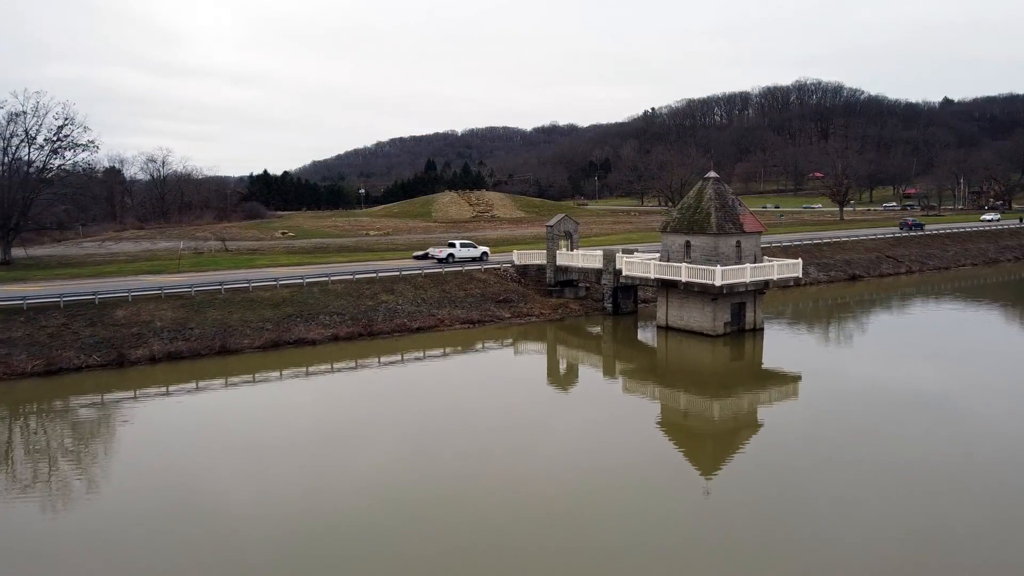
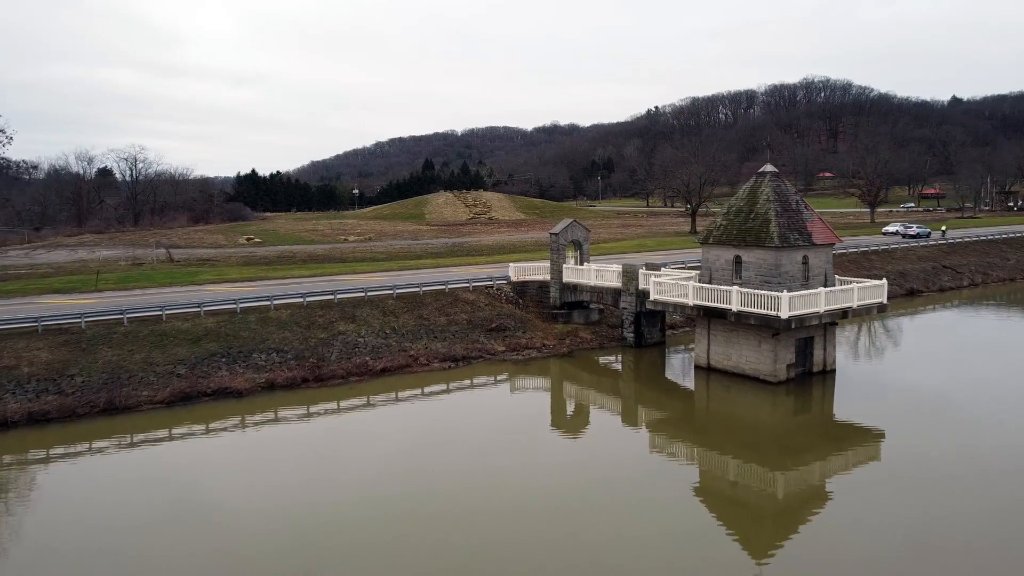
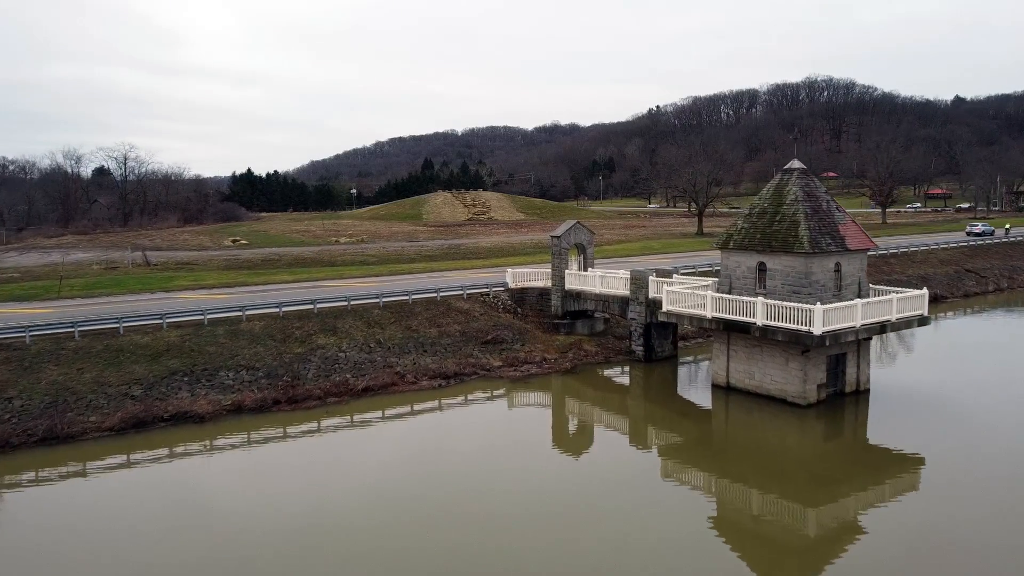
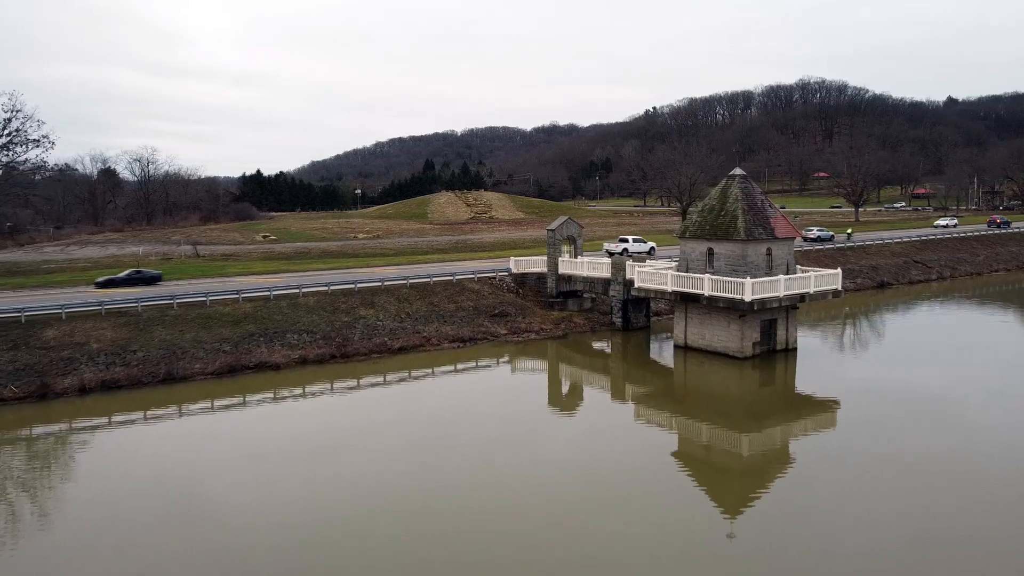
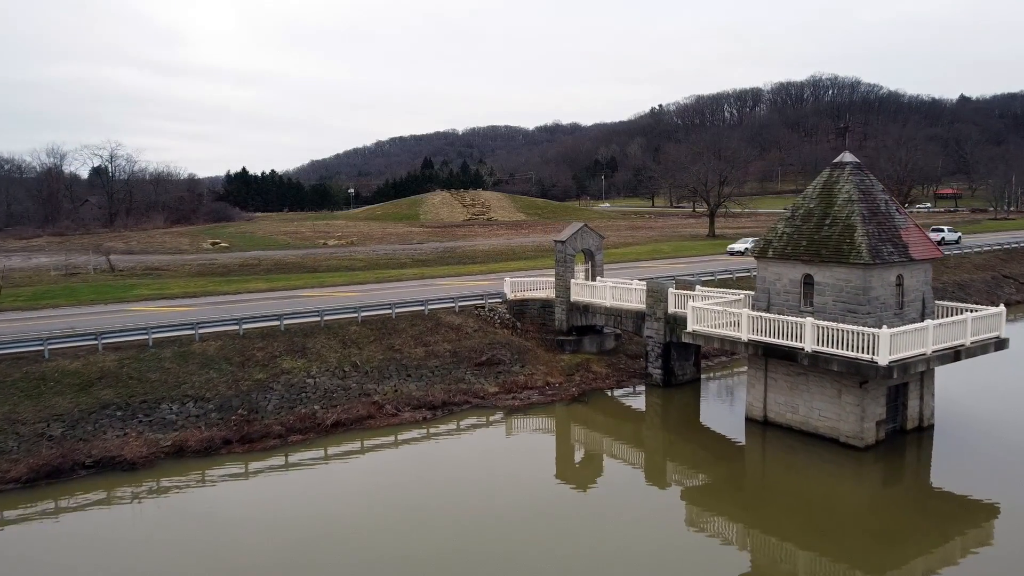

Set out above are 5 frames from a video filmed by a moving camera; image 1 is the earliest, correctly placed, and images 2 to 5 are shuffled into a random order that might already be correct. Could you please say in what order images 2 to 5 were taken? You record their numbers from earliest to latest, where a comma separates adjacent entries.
4, 2, 3, 5
